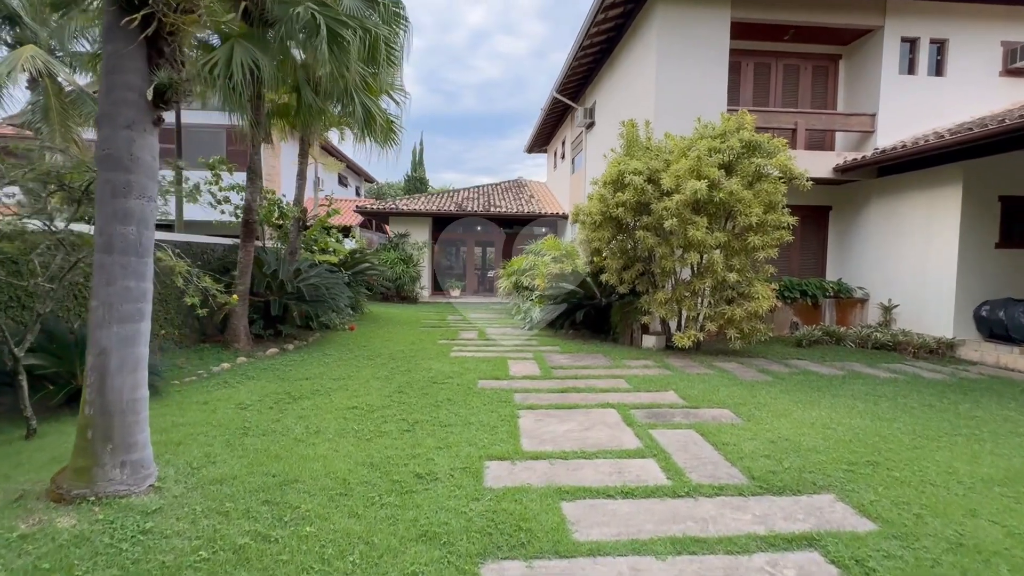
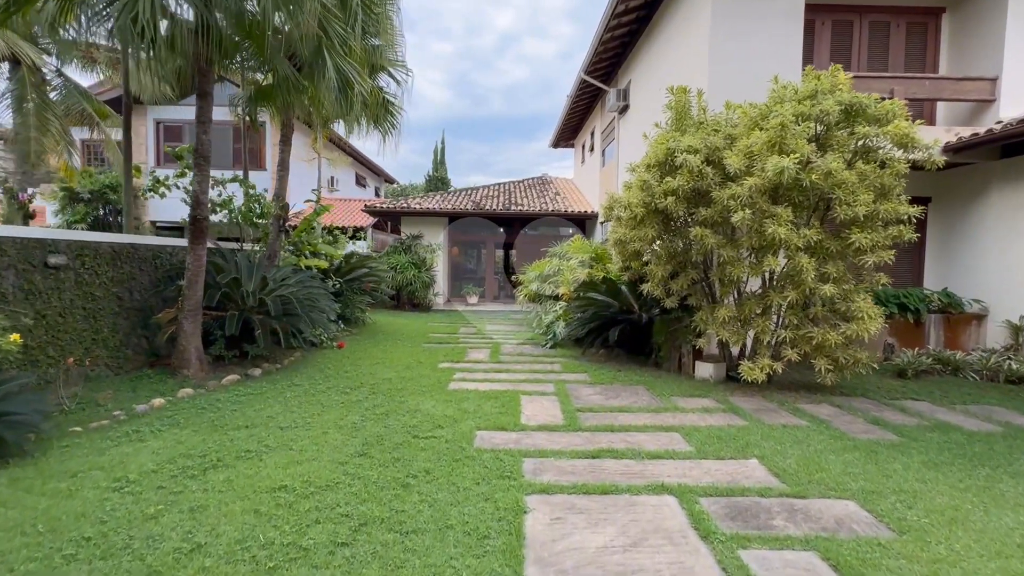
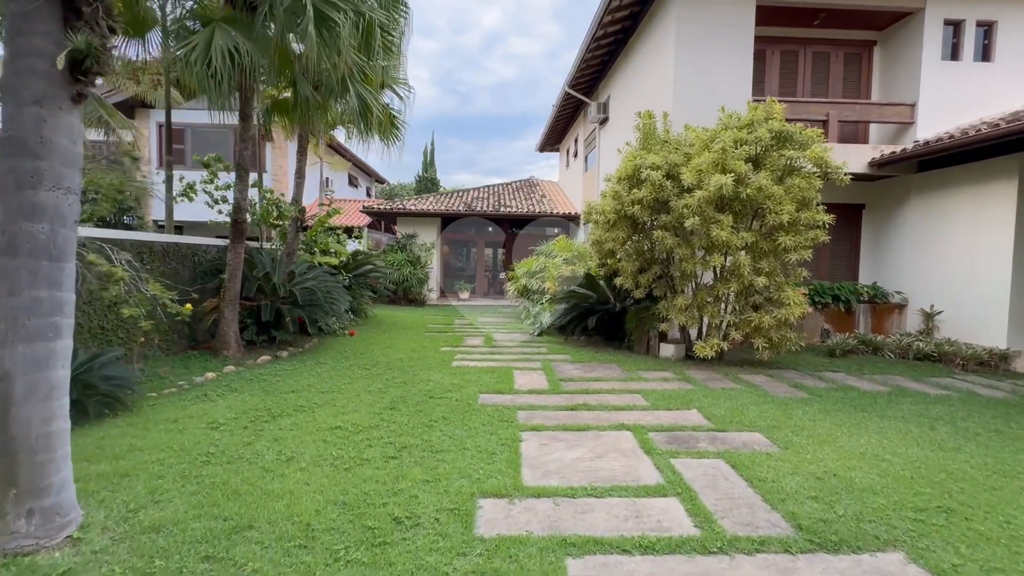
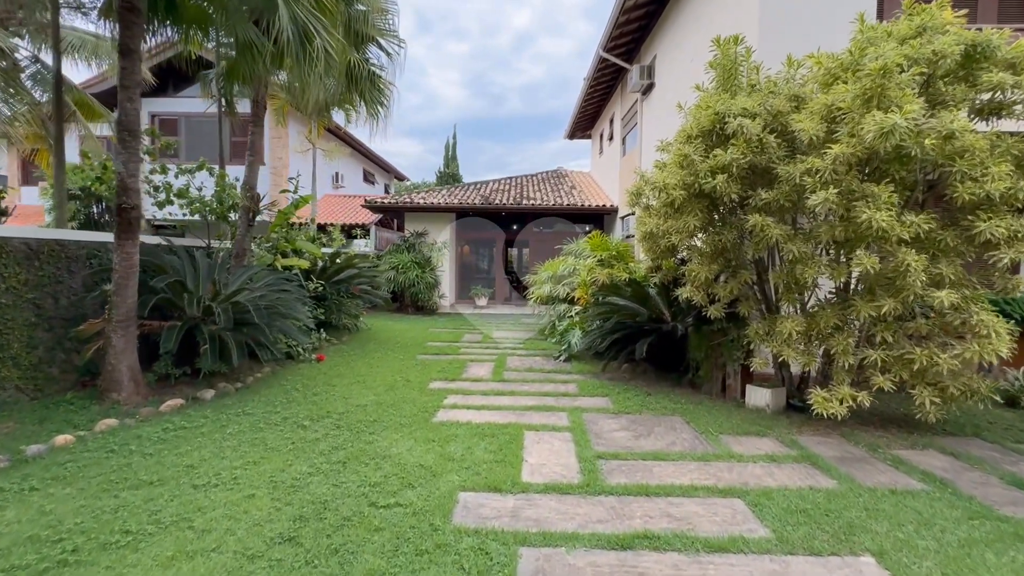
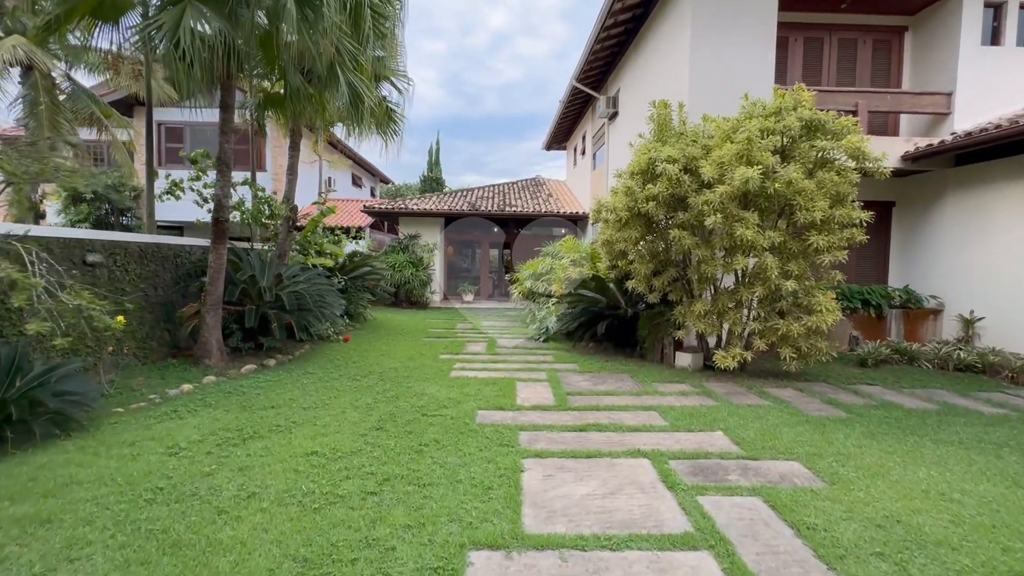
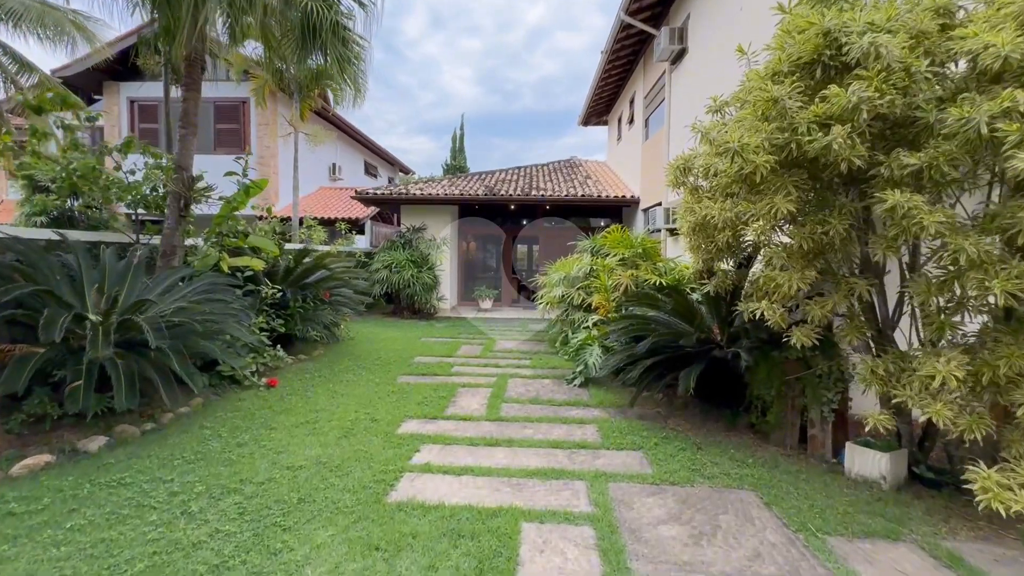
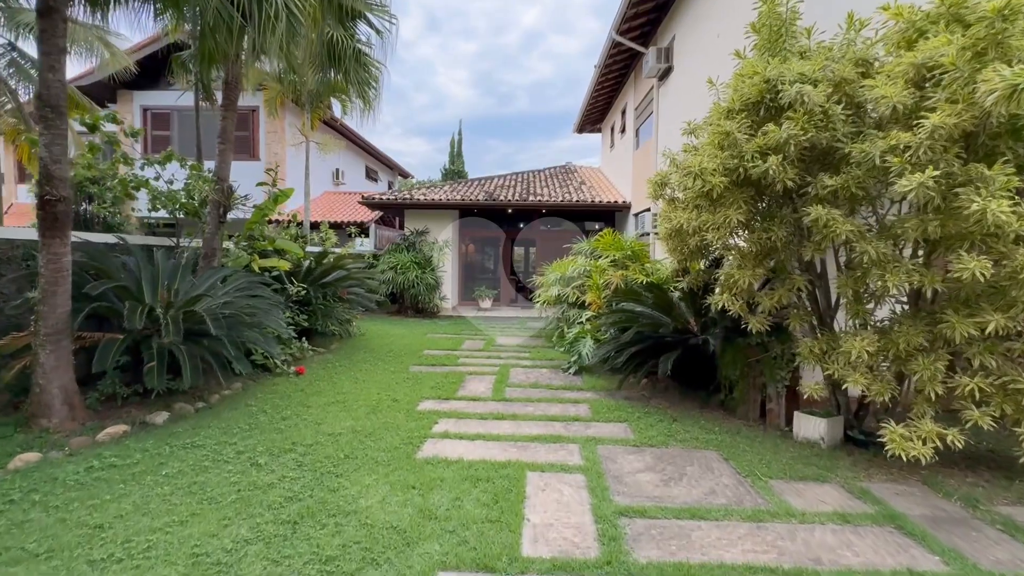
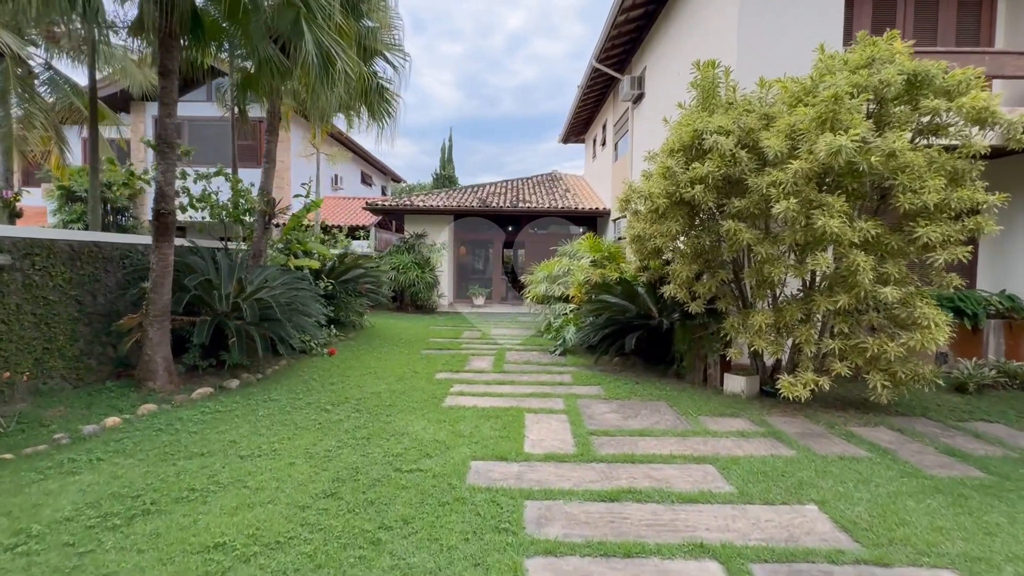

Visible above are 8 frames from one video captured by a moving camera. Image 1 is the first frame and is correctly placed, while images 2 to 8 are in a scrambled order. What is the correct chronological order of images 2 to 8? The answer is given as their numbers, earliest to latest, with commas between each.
3, 5, 2, 8, 4, 7, 6
